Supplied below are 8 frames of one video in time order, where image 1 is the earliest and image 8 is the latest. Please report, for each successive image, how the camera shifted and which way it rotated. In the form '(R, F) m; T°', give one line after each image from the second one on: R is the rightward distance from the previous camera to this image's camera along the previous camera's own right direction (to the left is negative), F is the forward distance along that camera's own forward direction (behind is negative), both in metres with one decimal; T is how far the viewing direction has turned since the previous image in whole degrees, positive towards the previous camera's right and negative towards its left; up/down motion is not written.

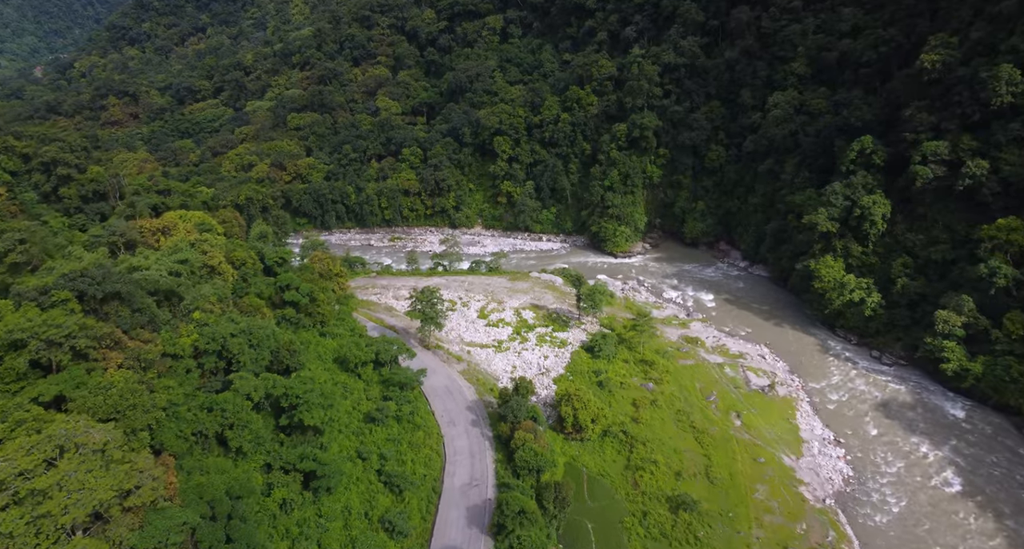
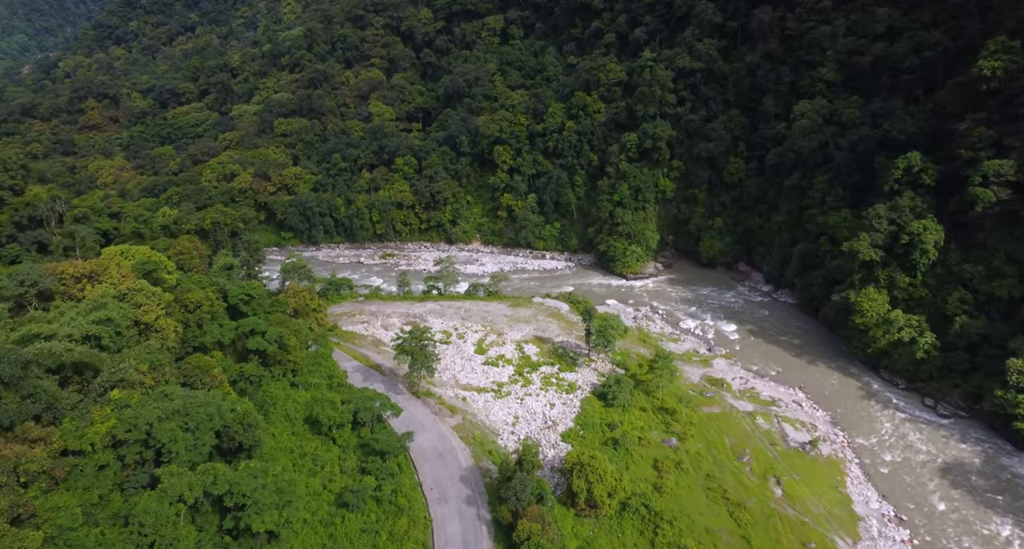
(-0.1, +3.7) m; 0°
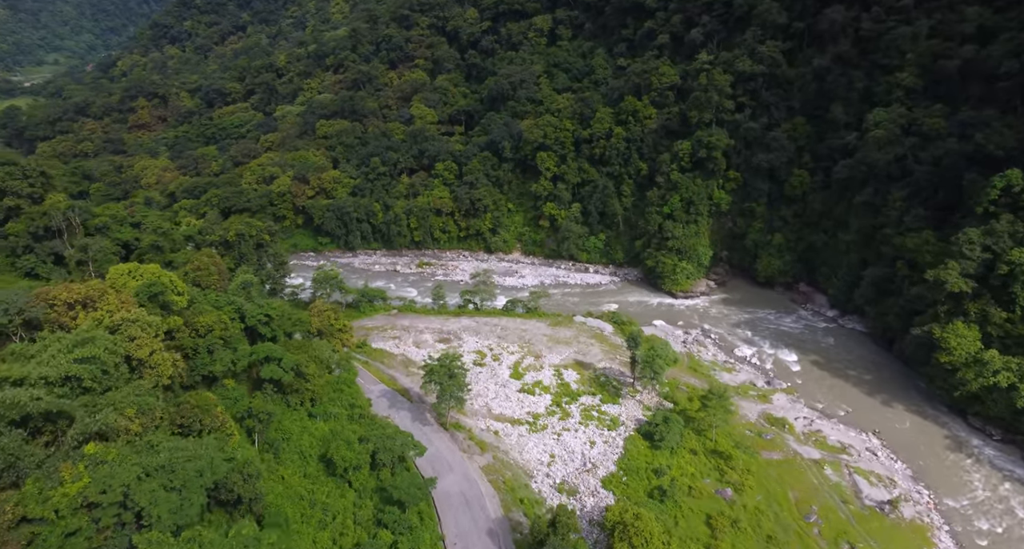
(0.0, +2.2) m; -4°
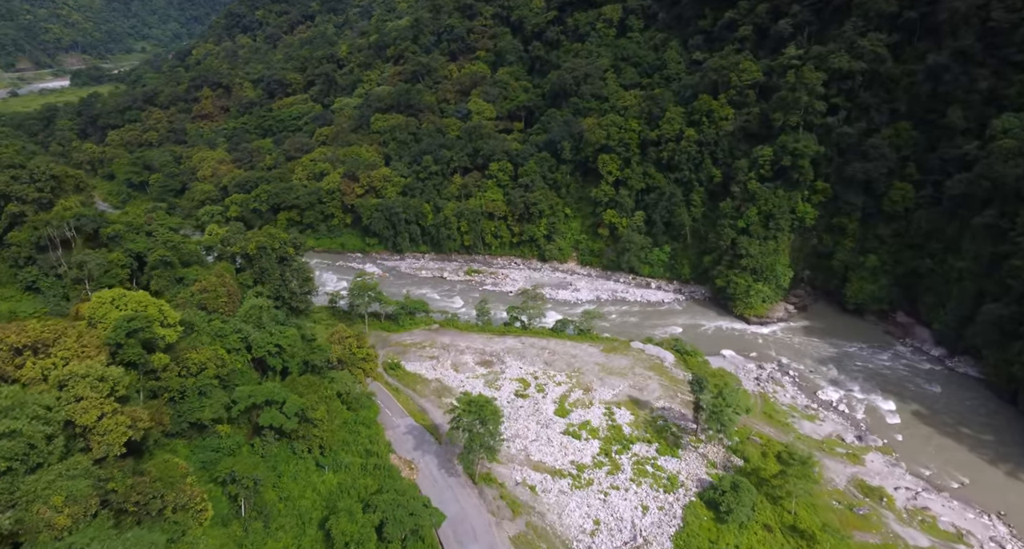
(+0.4, +3.3) m; -6°
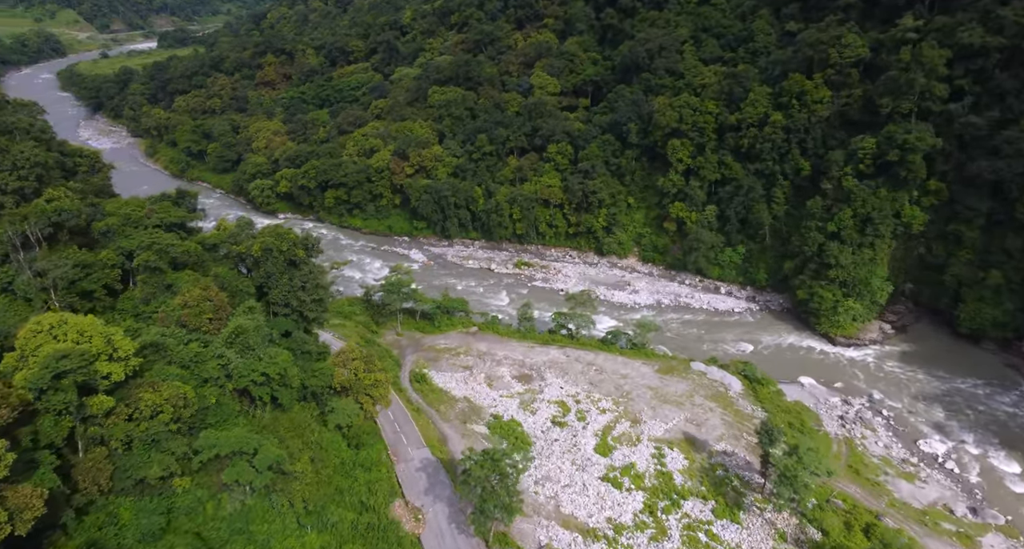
(+0.8, +3.6) m; -6°
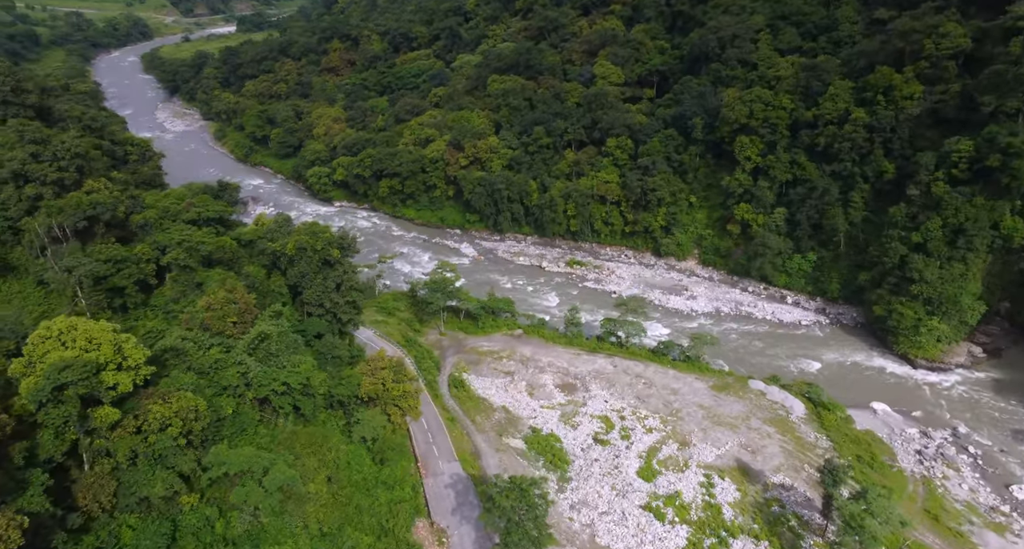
(+0.4, +1.3) m; -6°
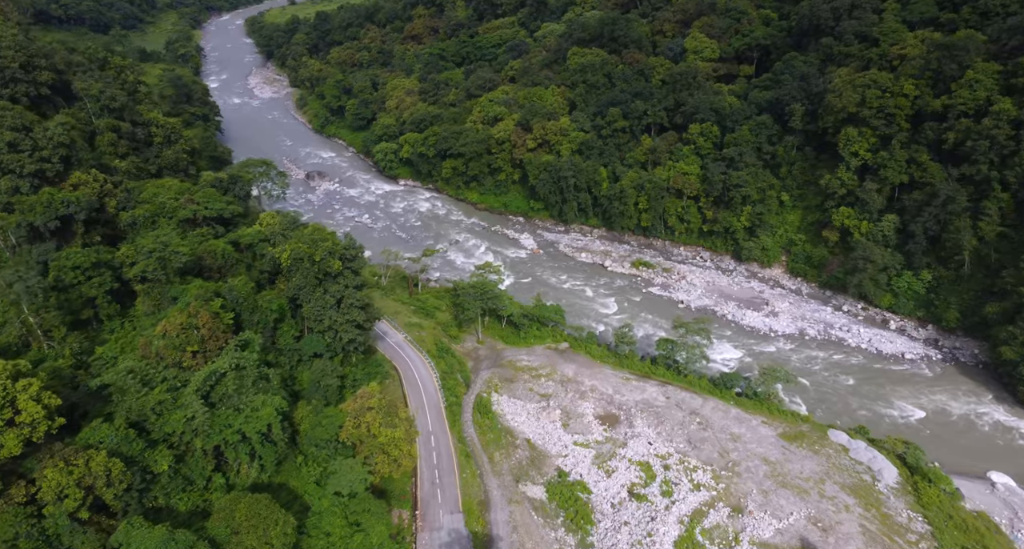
(+1.5, +3.1) m; -8°
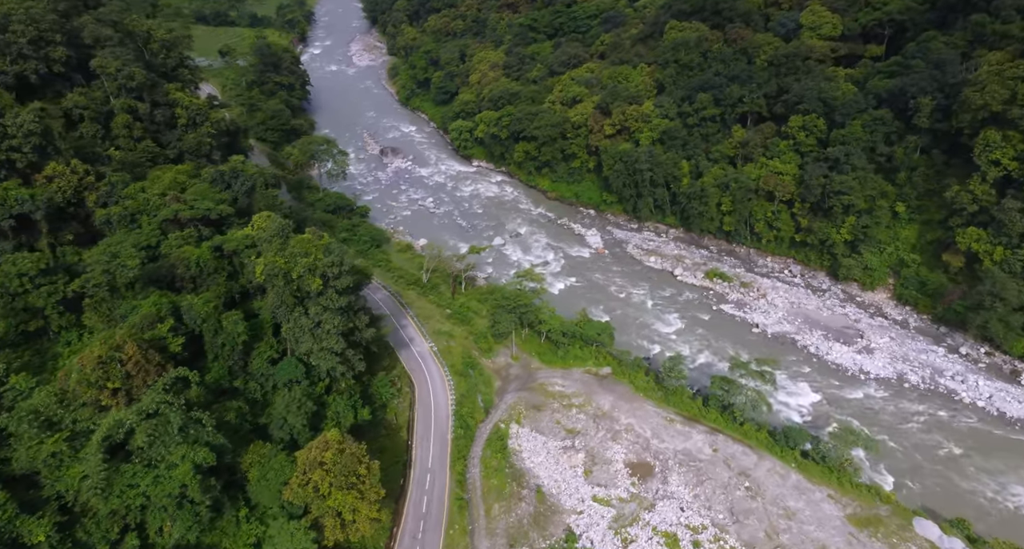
(+2.1, +2.8) m; -9°
